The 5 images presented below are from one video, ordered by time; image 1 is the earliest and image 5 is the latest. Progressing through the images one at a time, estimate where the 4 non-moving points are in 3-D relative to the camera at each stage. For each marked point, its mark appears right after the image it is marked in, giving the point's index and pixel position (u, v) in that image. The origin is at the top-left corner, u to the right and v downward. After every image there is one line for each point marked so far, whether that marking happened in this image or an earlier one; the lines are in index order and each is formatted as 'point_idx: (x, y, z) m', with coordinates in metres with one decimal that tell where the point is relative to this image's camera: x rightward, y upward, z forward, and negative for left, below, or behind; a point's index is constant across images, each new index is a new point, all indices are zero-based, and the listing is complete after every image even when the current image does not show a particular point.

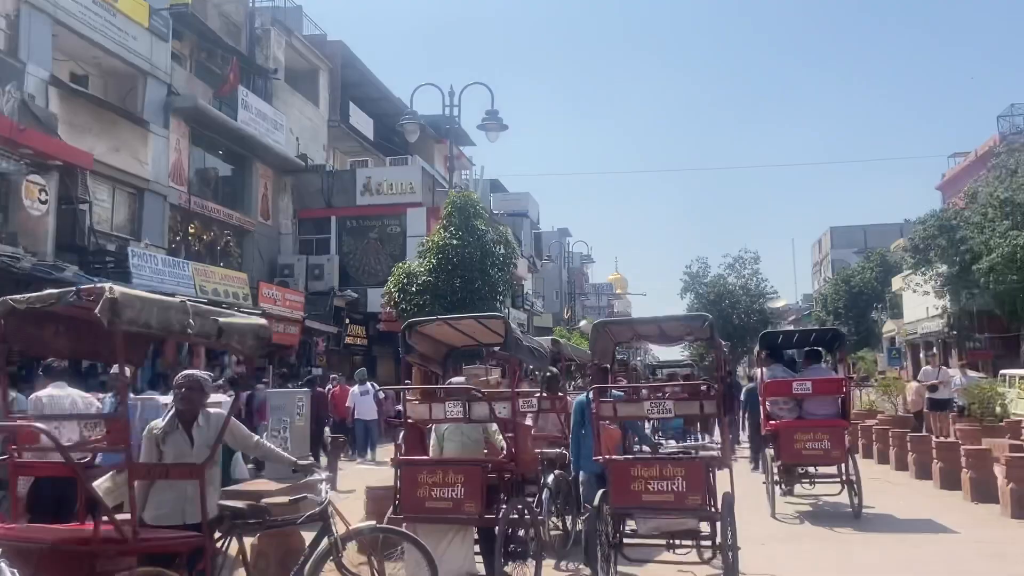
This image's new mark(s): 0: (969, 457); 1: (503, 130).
0: (+5.2, -1.9, +9.3) m
1: (-0.2, +2.8, +14.4) m
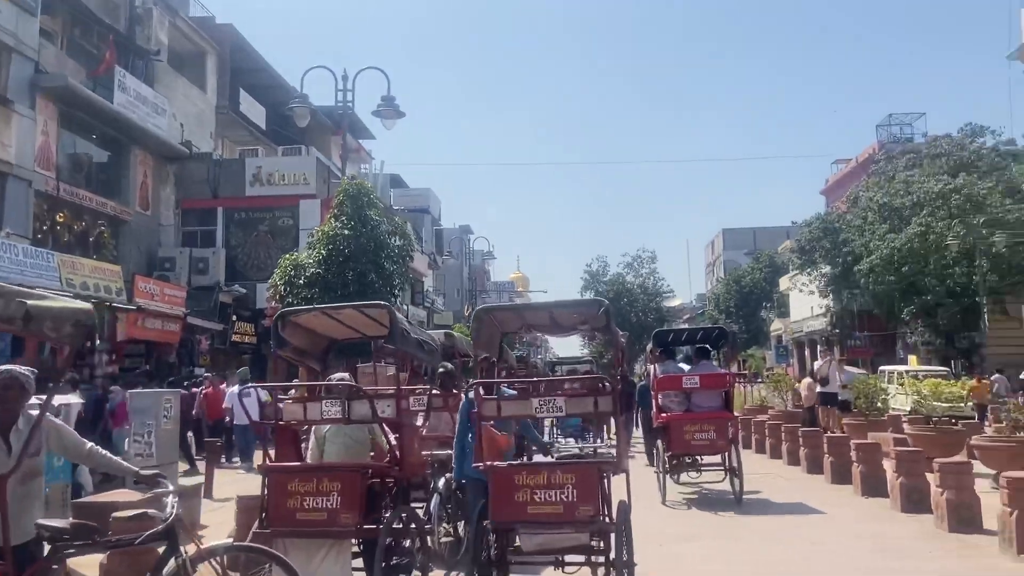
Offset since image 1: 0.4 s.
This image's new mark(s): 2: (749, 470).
0: (+4.0, -1.9, +9.4) m
1: (-1.9, +2.9, +13.8) m
2: (+3.8, -2.9, +13.2) m
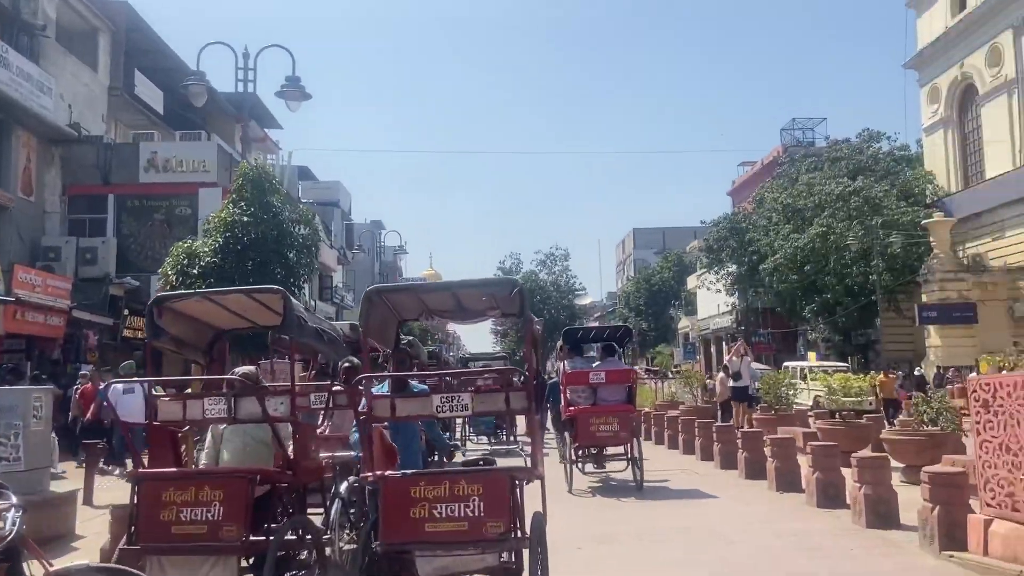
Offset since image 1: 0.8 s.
0: (+3.0, -1.8, +9.3) m
1: (-3.3, +3.0, +13.1) m
2: (+2.4, -2.8, +13.1) m
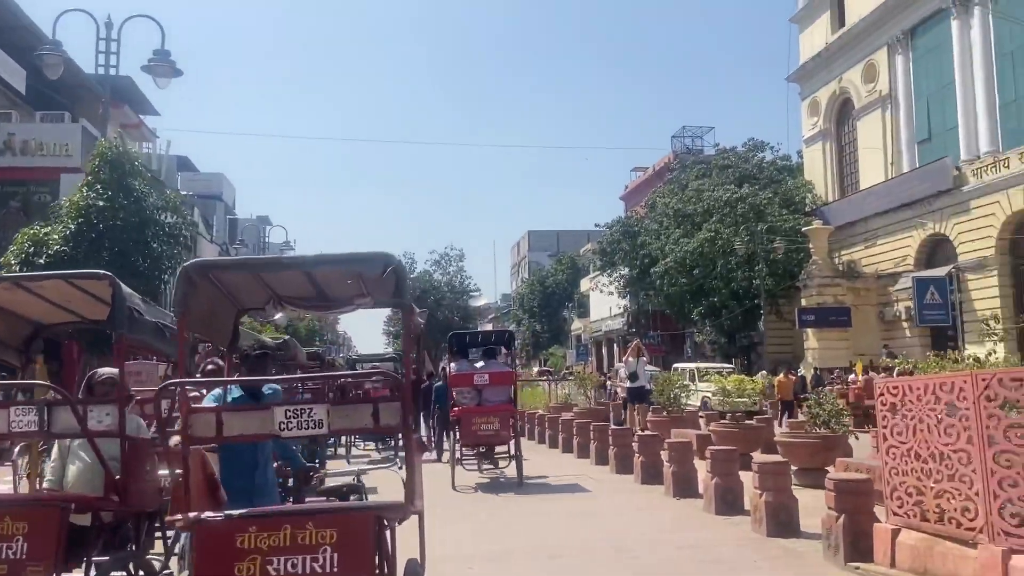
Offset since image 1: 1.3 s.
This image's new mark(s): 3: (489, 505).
0: (+1.7, -1.8, +9.0) m
1: (-4.9, +3.1, +12.0) m
2: (+0.7, -2.8, +12.7) m
3: (-0.2, -2.5, +9.6) m
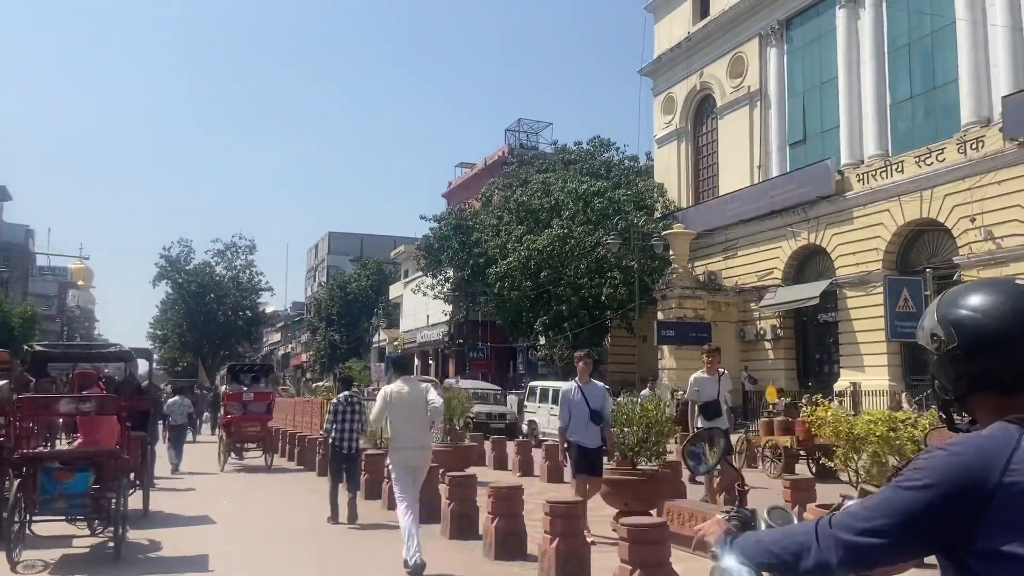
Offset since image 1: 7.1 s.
0: (+1.5, -1.3, +3.3) m
1: (-5.4, +3.8, +4.7) m
2: (-0.5, -2.3, +6.6) m
3: (-0.6, -1.9, +3.3) m
